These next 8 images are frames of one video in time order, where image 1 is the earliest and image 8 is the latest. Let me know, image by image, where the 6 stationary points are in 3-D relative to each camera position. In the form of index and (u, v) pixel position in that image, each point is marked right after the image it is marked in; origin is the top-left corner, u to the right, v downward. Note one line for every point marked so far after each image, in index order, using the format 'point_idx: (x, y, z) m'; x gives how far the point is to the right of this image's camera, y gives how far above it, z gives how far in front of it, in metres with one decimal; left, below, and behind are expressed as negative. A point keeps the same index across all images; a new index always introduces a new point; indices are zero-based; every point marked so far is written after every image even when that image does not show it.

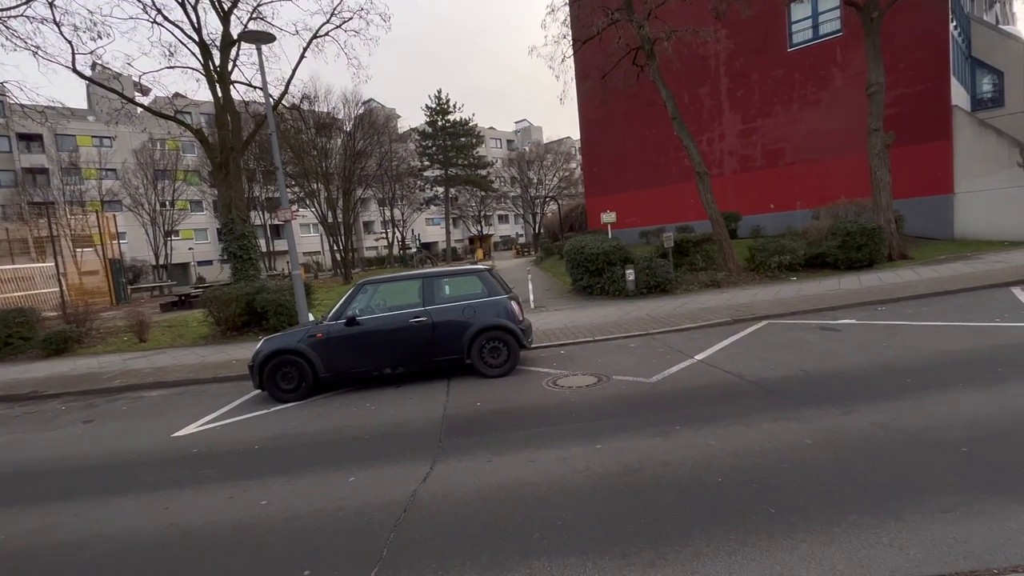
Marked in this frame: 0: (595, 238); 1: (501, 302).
0: (+2.6, +1.5, +15.1) m
1: (-0.2, -0.2, +7.6) m
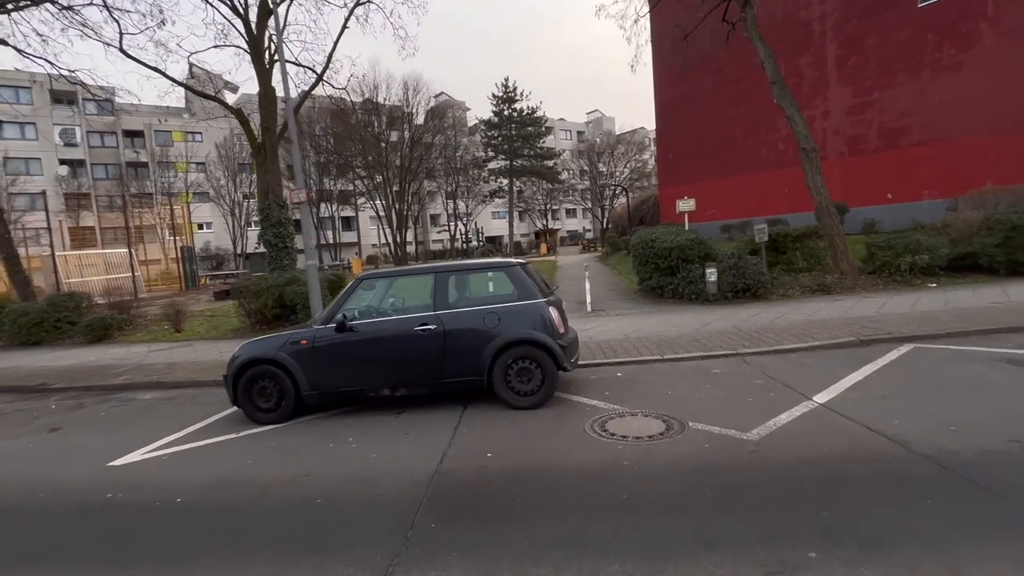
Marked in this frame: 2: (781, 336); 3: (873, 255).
0: (+4.1, +1.5, +12.7) m
1: (+0.3, -0.3, +5.6) m
2: (+4.3, -0.8, +7.9) m
3: (+9.0, +0.8, +12.3) m
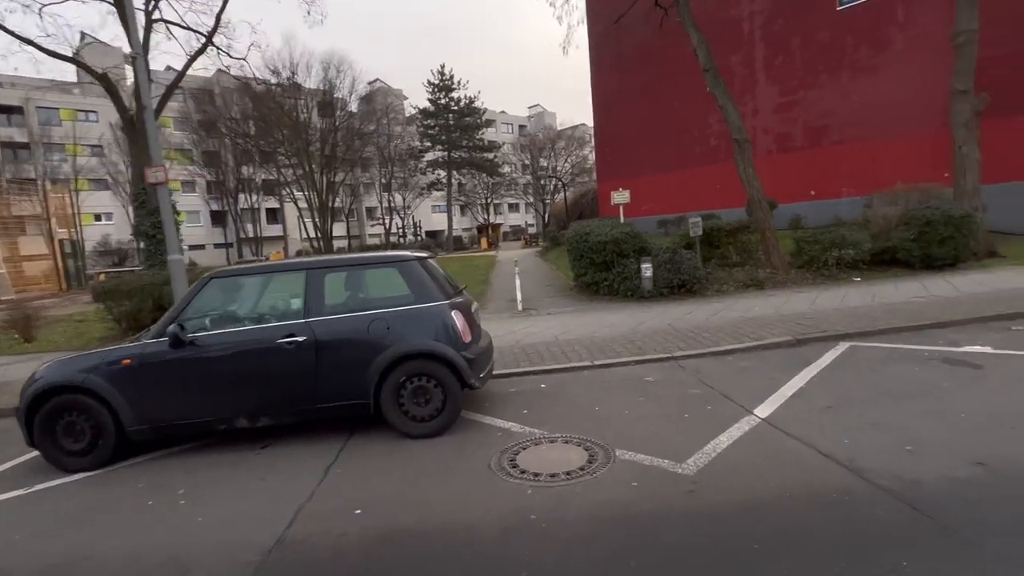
0: (+2.2, +1.6, +12.1) m
1: (-0.7, -0.3, +4.6) m
2: (+3.0, -0.7, +7.4) m
3: (+7.2, +0.9, +12.2) m
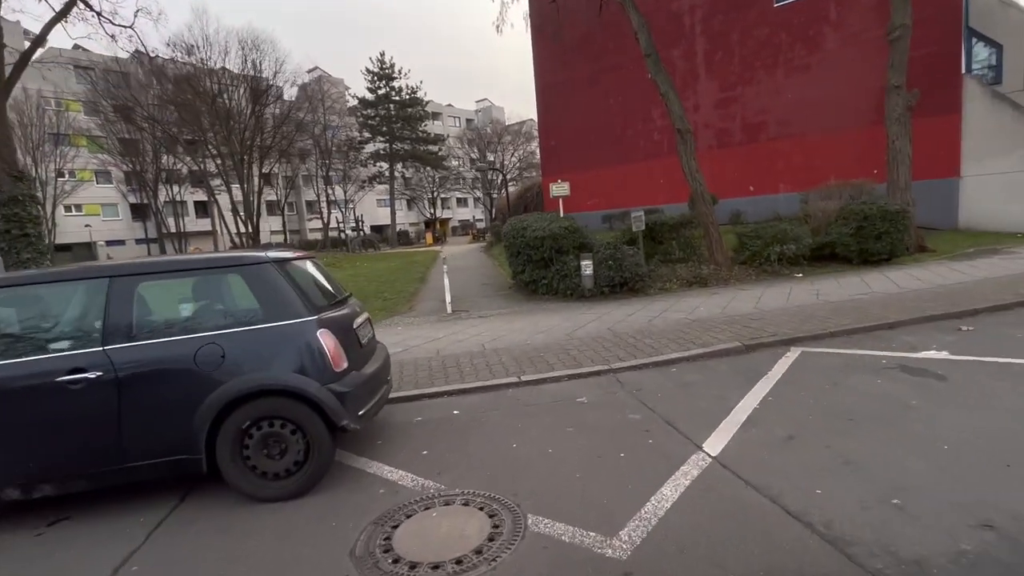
0: (+0.7, +1.6, +11.1) m
1: (-1.5, -0.3, +3.5) m
2: (+1.9, -0.7, +6.6) m
3: (+5.6, +1.0, +11.8) m
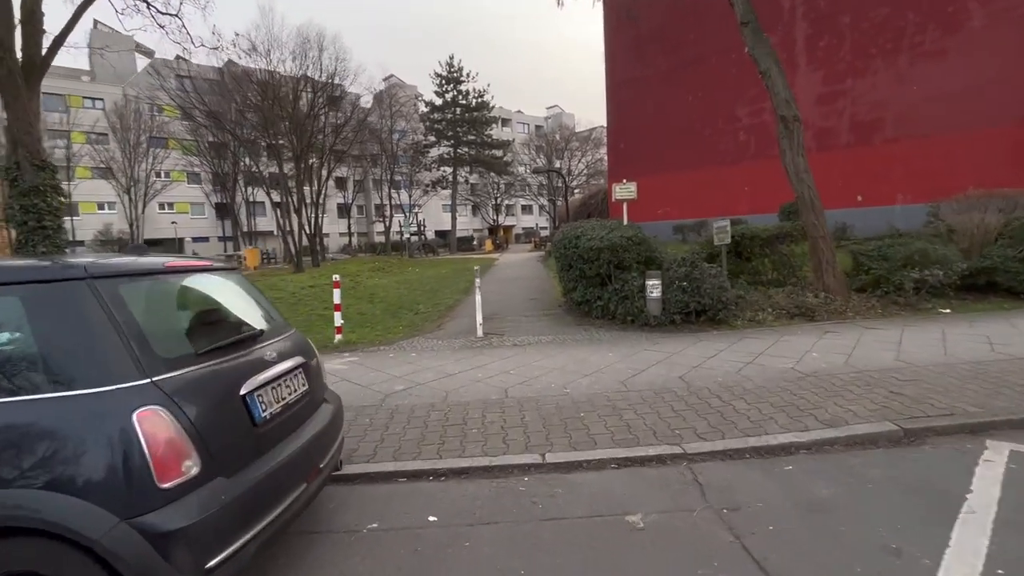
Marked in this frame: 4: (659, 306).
0: (+1.7, +1.2, +9.2) m
1: (-1.6, -0.5, +1.9) m
2: (+2.2, -1.1, +4.5) m
3: (+6.6, +0.4, +9.2) m
4: (+2.4, -0.3, +7.9) m
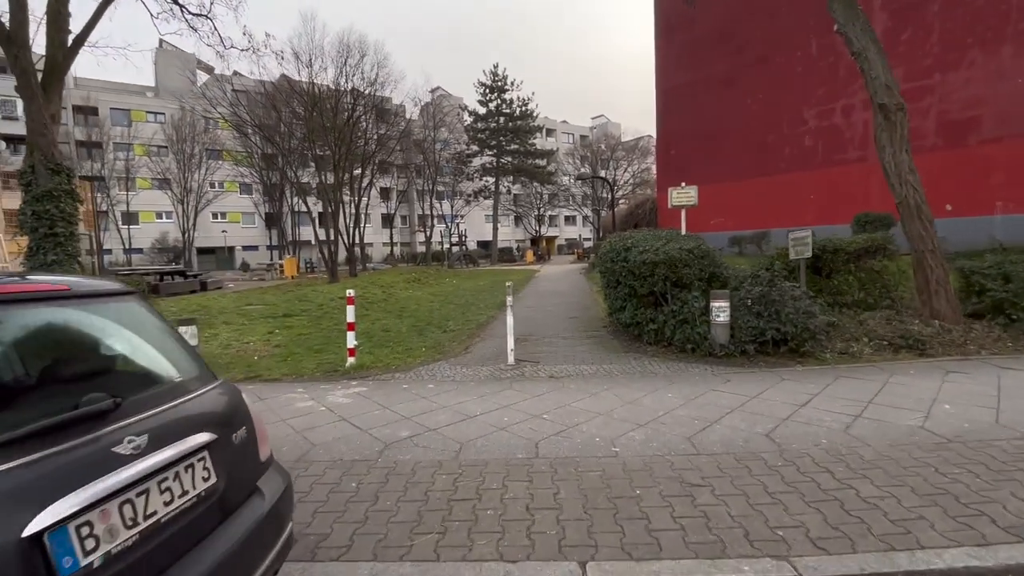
0: (+2.3, +0.9, +7.9) m
1: (-1.6, -0.6, +0.8) m
2: (+2.4, -1.3, +3.1) m
3: (+7.2, 0.0, +7.5) m
4: (+2.9, -0.6, +6.5) m
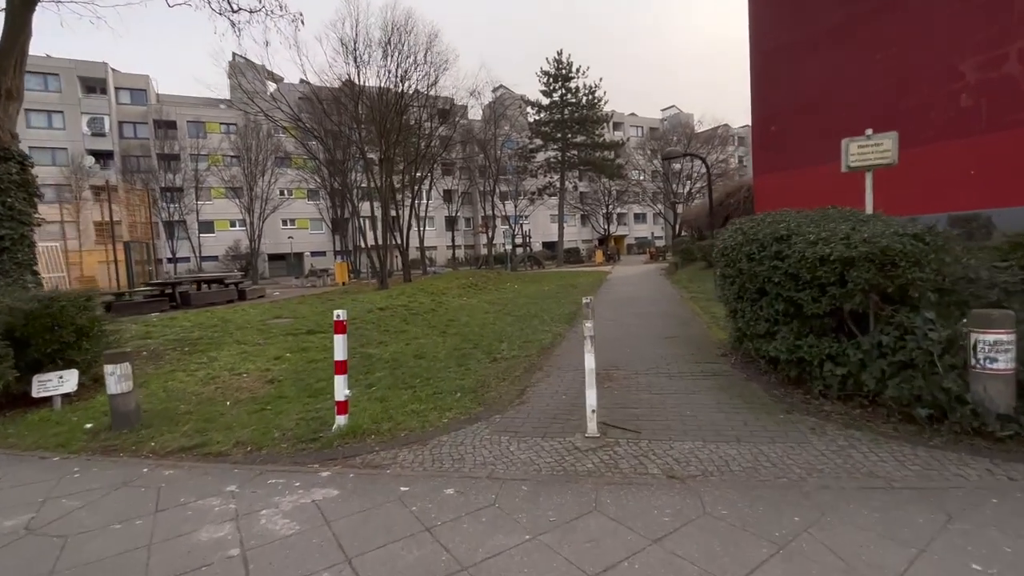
0: (+3.1, +0.7, +4.8) m
1: (-1.7, -0.8, -1.7) m
2: (+2.6, -1.5, 0.0) m
3: (+7.9, -0.1, +3.8) m
4: (+3.5, -0.7, +3.4) m
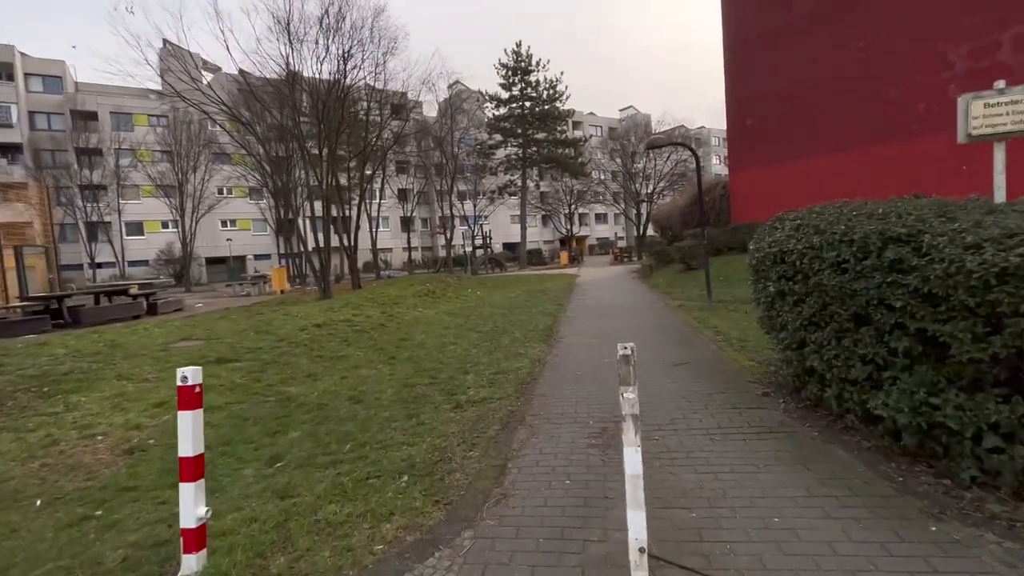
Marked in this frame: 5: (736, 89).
0: (+2.9, +0.6, +3.3) m
1: (-1.3, -1.0, -3.6) m
2: (+2.8, -1.6, -1.6) m
3: (+7.8, -0.2, +2.6) m
4: (+3.4, -0.9, +1.8) m
5: (+8.3, +7.5, +18.2) m
